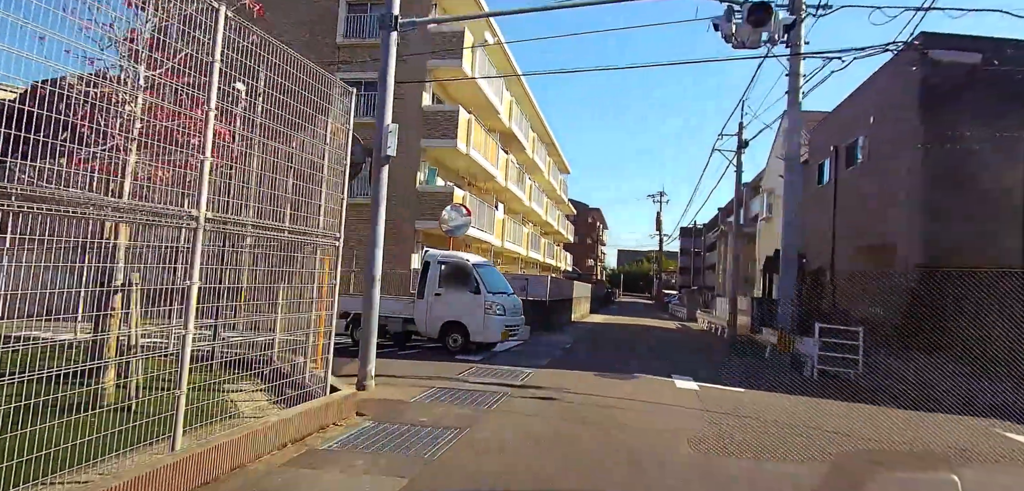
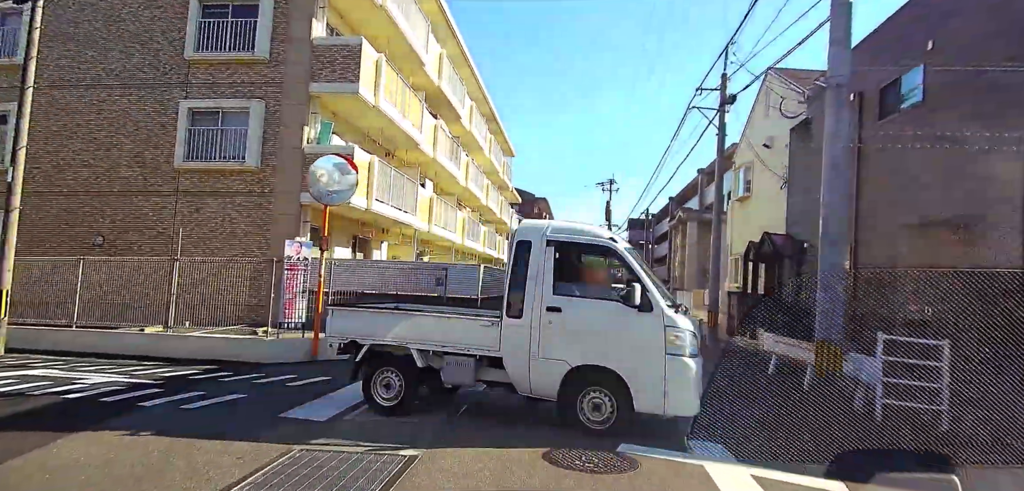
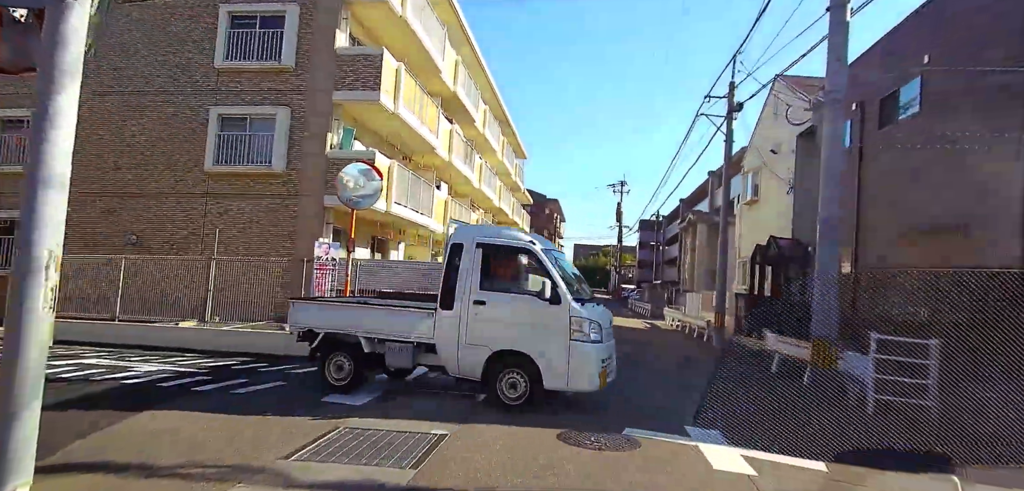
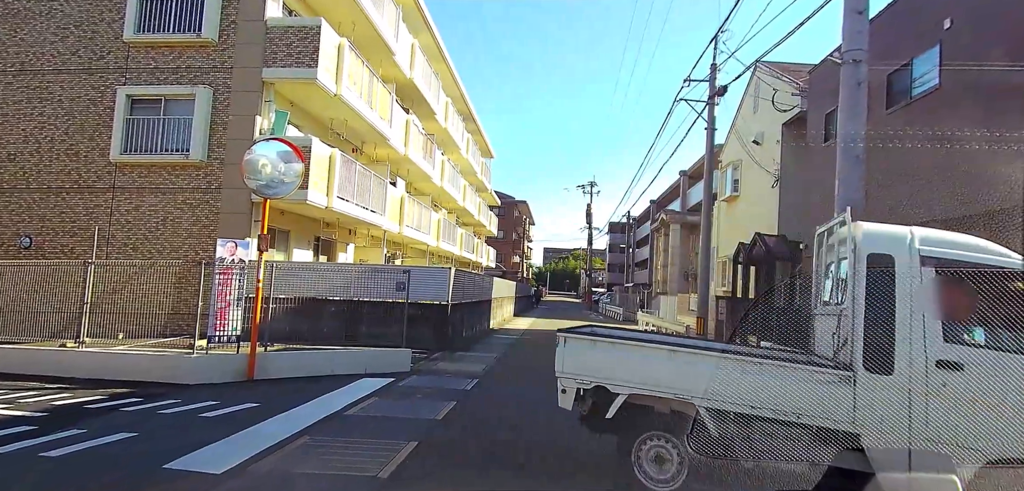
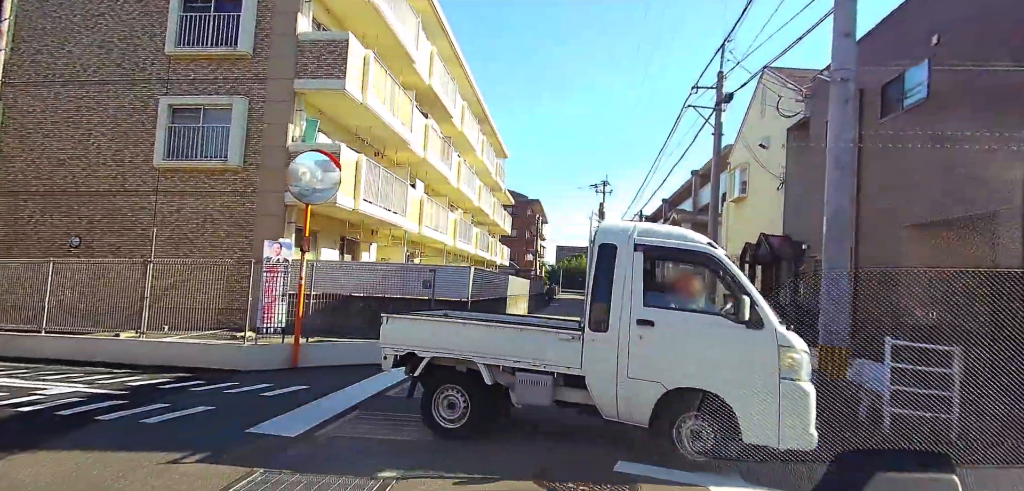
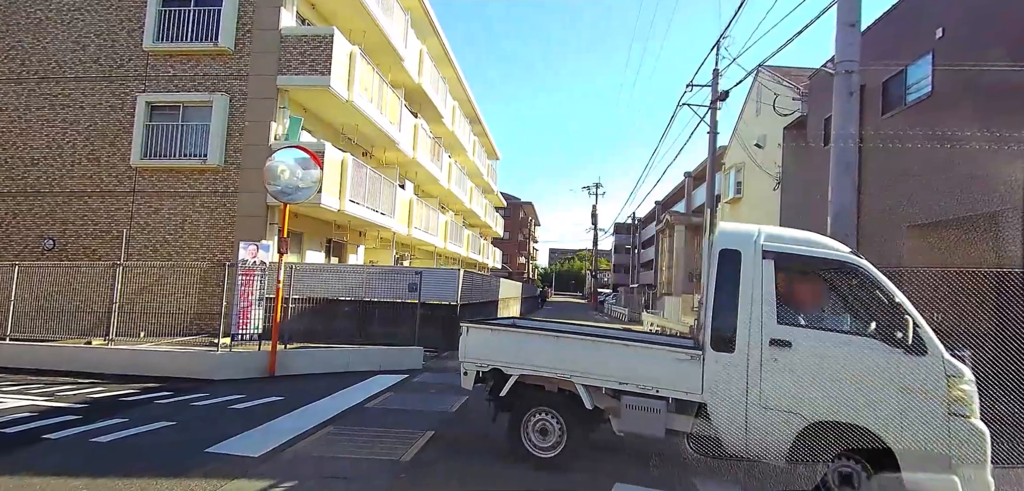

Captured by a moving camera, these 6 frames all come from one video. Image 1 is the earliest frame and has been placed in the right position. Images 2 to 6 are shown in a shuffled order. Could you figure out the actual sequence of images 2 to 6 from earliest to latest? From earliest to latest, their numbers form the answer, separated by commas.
3, 2, 5, 6, 4
